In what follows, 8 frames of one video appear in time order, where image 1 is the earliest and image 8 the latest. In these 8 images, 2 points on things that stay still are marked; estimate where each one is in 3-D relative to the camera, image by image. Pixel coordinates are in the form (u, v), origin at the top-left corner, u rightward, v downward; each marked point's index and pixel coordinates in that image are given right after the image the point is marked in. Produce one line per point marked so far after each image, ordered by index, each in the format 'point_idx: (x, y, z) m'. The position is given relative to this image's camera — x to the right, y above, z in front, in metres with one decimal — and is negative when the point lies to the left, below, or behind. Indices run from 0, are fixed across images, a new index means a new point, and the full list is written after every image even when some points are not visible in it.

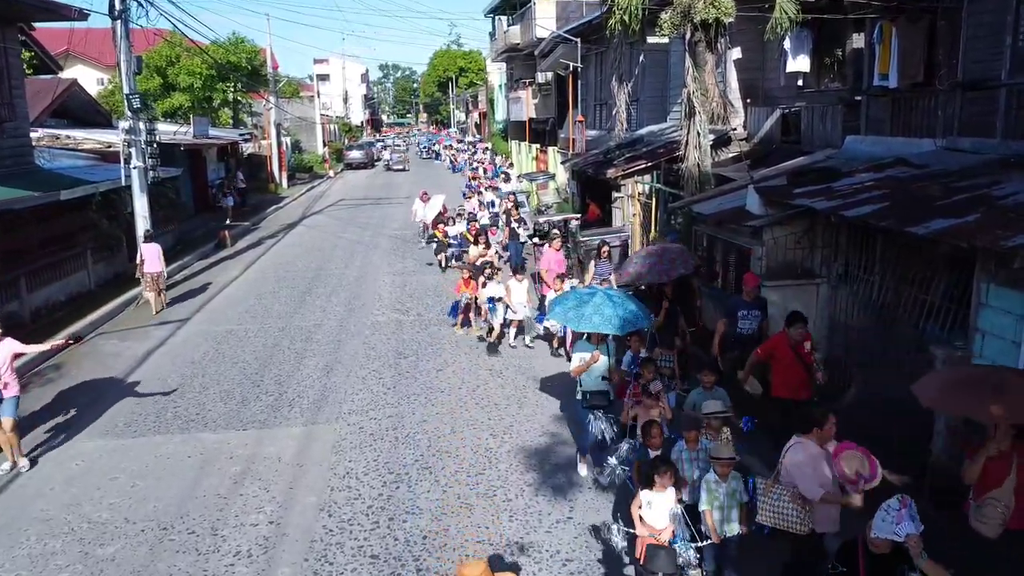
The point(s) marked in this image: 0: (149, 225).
0: (-7.0, +1.2, +16.4) m
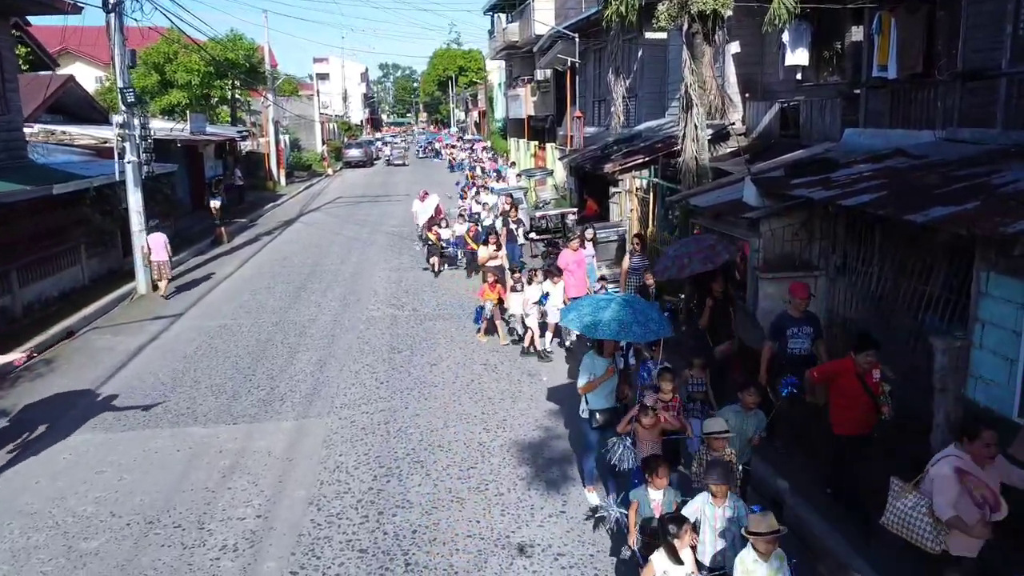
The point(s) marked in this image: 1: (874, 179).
0: (-7.1, +1.3, +16.3) m
1: (+3.4, +1.0, +7.9) m
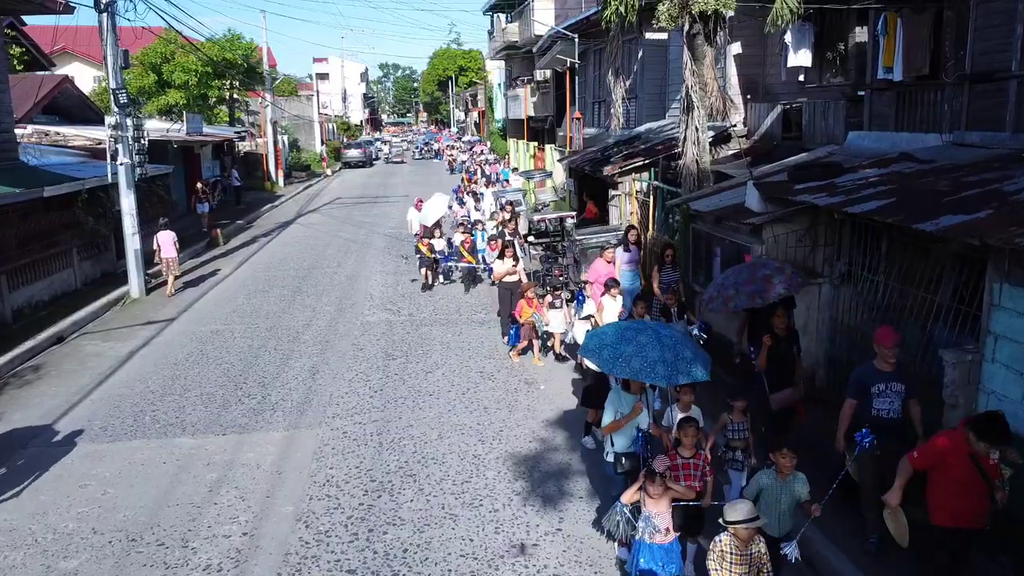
0: (-7.1, +1.2, +16.0) m
1: (+3.3, +0.9, +7.6) m
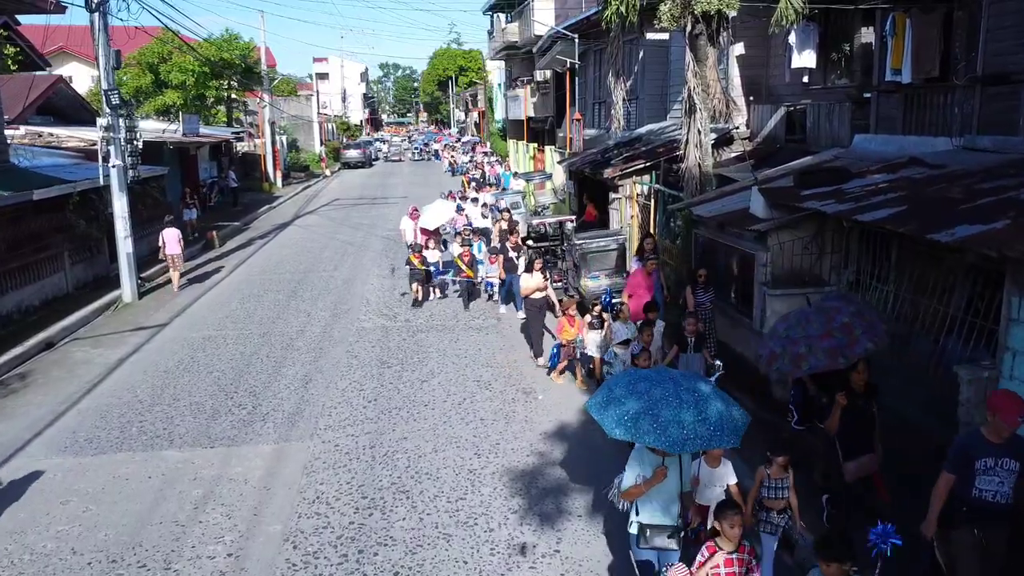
0: (-7.2, +1.2, +15.8) m
1: (+3.3, +0.8, +7.4) m
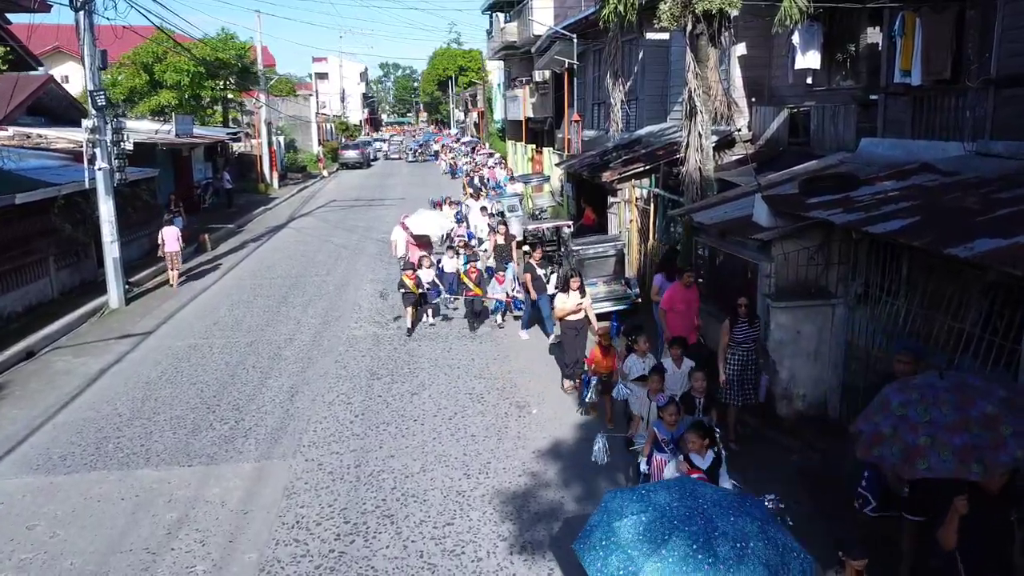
0: (-7.2, +1.1, +15.4) m
1: (+3.2, +0.7, +7.0) m
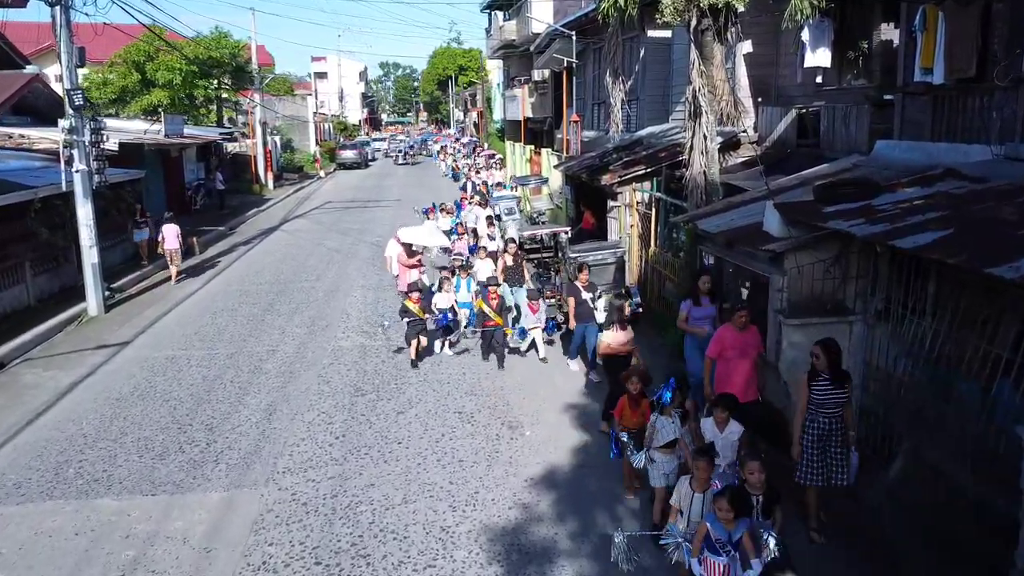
0: (-7.3, +0.9, +14.8) m
1: (+3.2, +0.6, +6.3) m
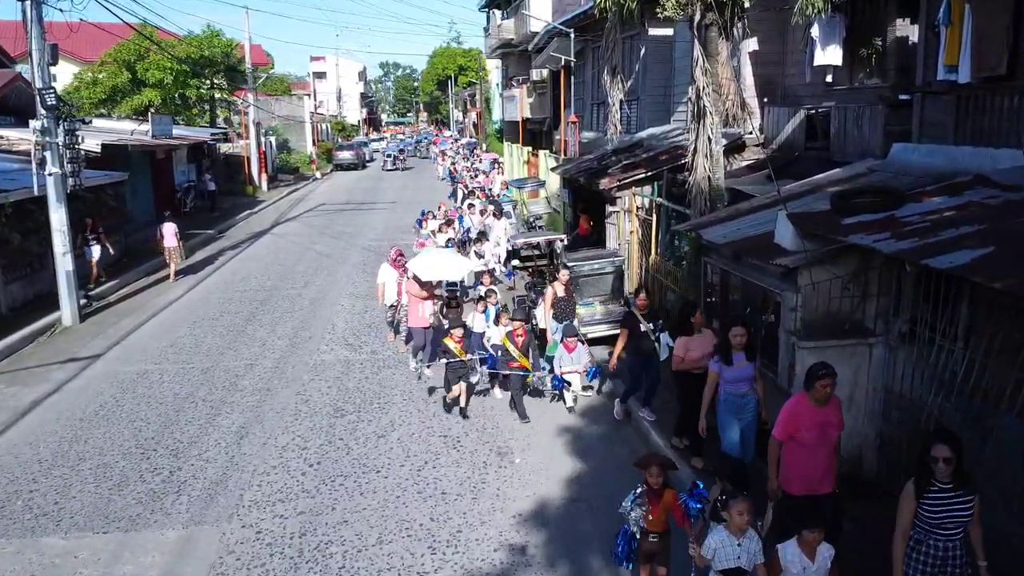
0: (-7.4, +0.8, +14.1) m
1: (+3.0, +0.4, +5.7) m
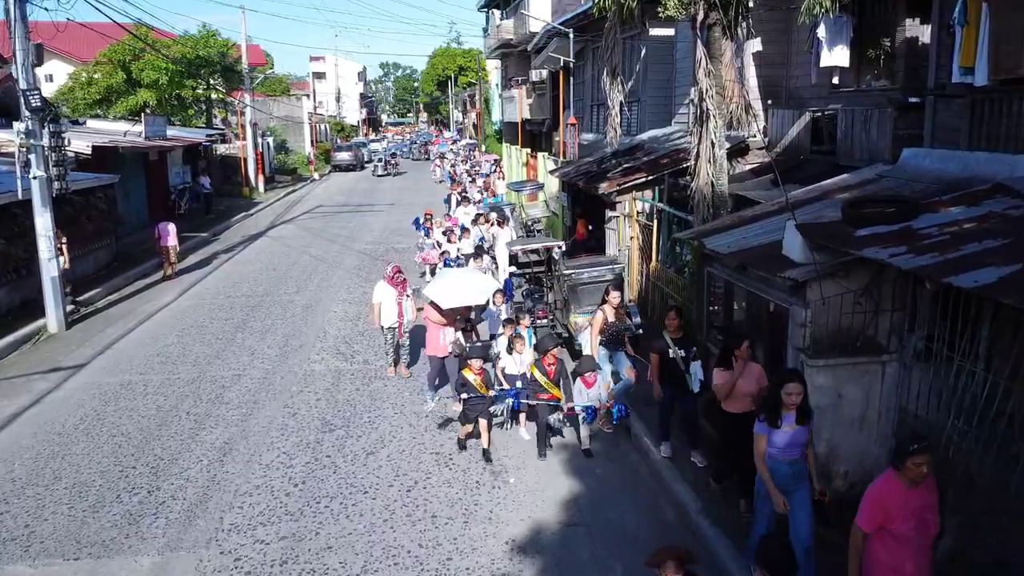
0: (-7.5, +0.7, +13.8) m
1: (+3.0, +0.3, +5.3) m
